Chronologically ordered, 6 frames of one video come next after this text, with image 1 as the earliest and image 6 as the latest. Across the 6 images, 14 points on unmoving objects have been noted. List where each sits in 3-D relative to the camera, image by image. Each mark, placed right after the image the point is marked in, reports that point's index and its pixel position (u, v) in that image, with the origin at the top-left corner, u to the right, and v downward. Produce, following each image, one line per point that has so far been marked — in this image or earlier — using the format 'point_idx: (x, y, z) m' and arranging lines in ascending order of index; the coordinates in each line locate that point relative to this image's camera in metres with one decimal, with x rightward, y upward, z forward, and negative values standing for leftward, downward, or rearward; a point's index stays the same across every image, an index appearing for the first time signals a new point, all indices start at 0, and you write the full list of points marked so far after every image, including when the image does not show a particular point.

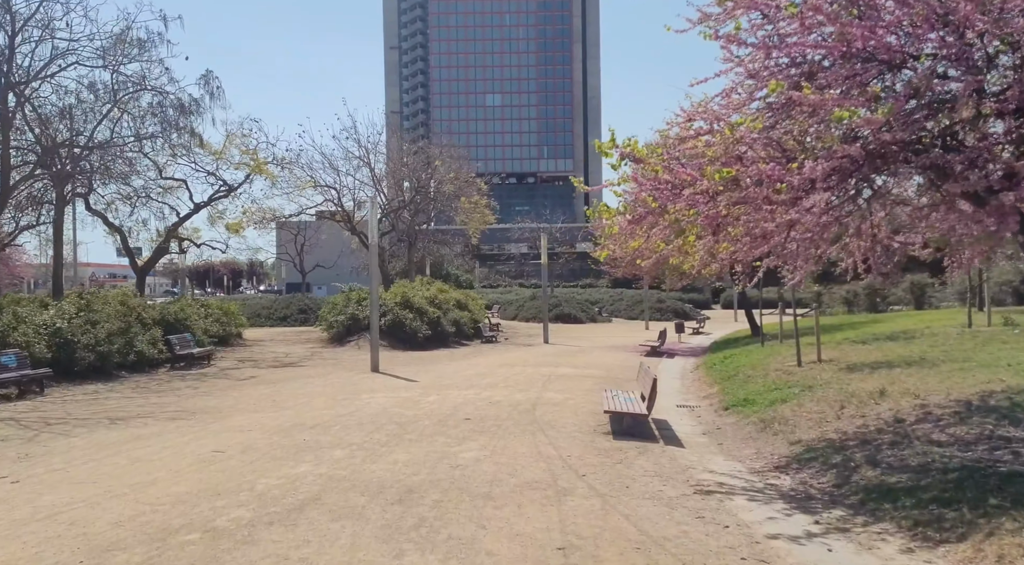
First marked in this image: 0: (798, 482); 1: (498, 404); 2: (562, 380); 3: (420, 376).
0: (+2.6, -1.8, +6.9) m
1: (-0.2, -1.9, +12.2) m
2: (+1.0, -2.0, +15.5) m
3: (-2.0, -2.1, +16.7) m
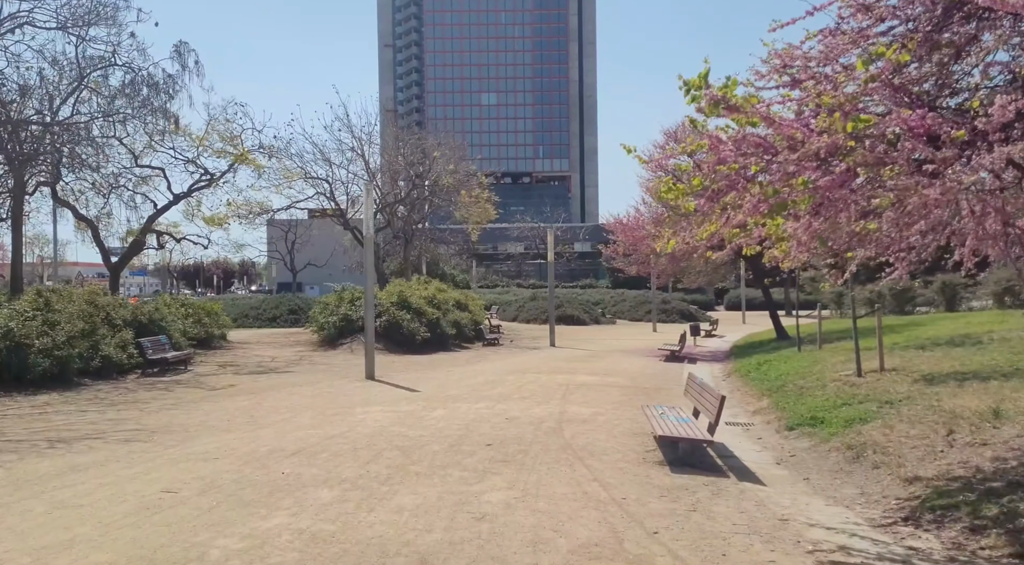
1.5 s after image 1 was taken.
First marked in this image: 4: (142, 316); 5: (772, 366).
0: (+2.9, -1.8, +5.1) m
1: (+0.1, -1.9, +10.3) m
2: (+1.3, -1.9, +13.7) m
3: (-1.8, -2.0, +14.8) m
4: (-9.1, -0.8, +18.8) m
5: (+5.3, -1.7, +15.6) m
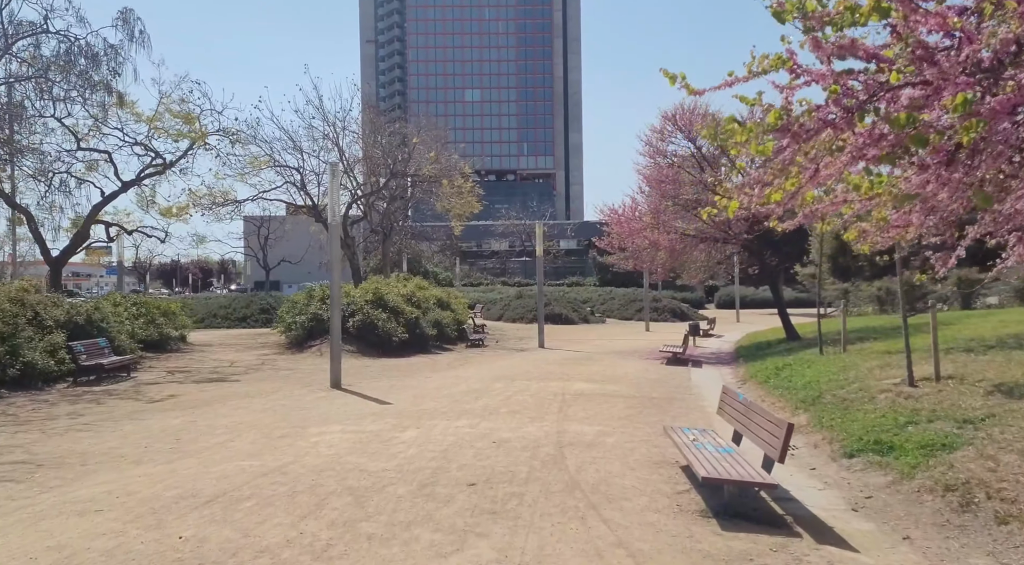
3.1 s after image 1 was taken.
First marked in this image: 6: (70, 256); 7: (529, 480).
0: (+2.9, -1.7, +3.1) m
1: (-0.1, -1.8, +8.3) m
2: (+1.1, -1.8, +11.7) m
3: (-2.0, -1.9, +12.8) m
4: (-9.4, -0.7, +16.6) m
5: (+5.1, -1.6, +13.7) m
6: (-11.5, +0.7, +19.8) m
7: (+0.1, -1.7, +6.6) m
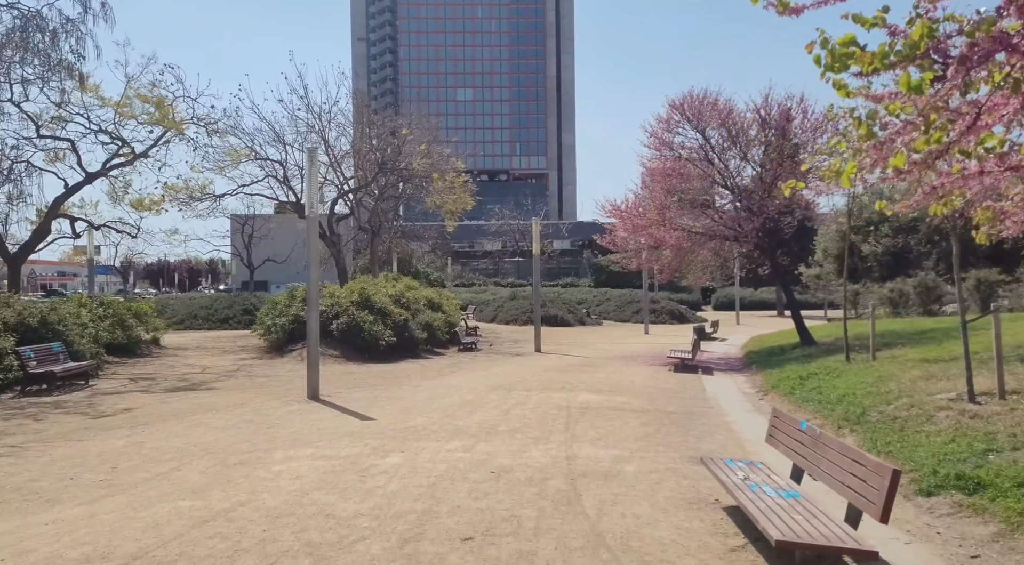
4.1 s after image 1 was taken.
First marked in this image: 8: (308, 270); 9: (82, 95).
0: (+3.0, -1.6, +1.8) m
1: (0.0, -1.8, +6.9) m
2: (+1.1, -1.8, +10.3) m
3: (-2.0, -1.9, +11.3) m
4: (-9.5, -0.7, +15.1) m
5: (+5.0, -1.6, +12.3) m
6: (-11.6, +0.7, +18.3) m
7: (+0.2, -1.7, +5.2) m
8: (-3.4, +0.2, +12.6) m
9: (-9.8, +4.3, +17.3) m
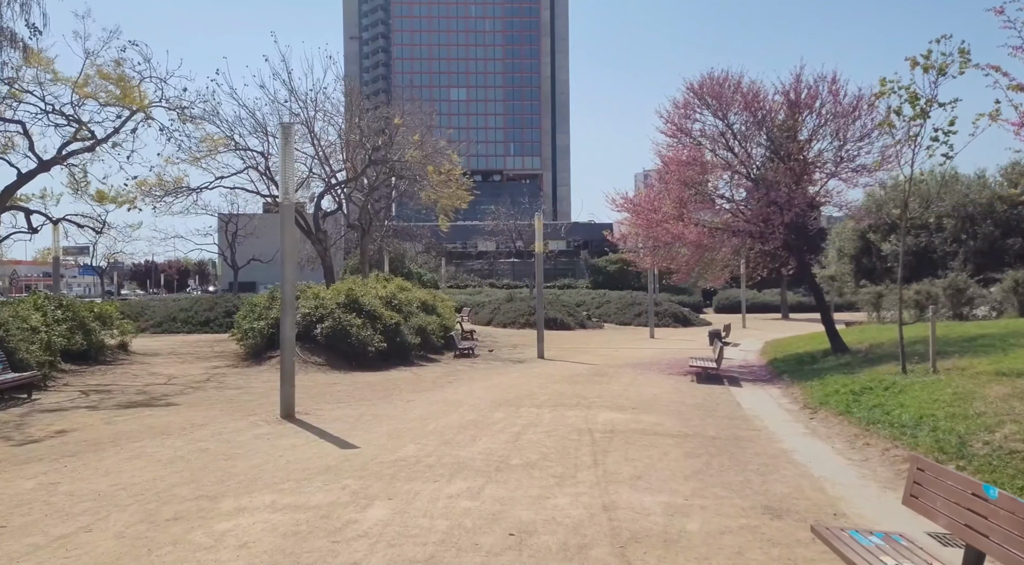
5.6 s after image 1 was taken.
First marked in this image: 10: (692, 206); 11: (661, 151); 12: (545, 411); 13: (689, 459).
0: (+3.2, -1.6, -0.1) m
1: (+0.2, -1.8, +5.1) m
2: (+1.2, -1.8, +8.5) m
3: (-1.9, -1.9, +9.5) m
4: (-9.4, -0.7, +13.2) m
5: (+5.2, -1.6, +10.5) m
6: (-11.5, +0.7, +16.3) m
7: (+0.4, -1.7, +3.4) m
8: (-3.3, +0.2, +10.7) m
9: (-9.7, +4.3, +15.4) m
10: (+4.3, +1.8, +18.3) m
11: (+3.8, +3.3, +19.2) m
12: (+0.5, -1.9, +11.1) m
13: (+1.8, -1.8, +7.9) m
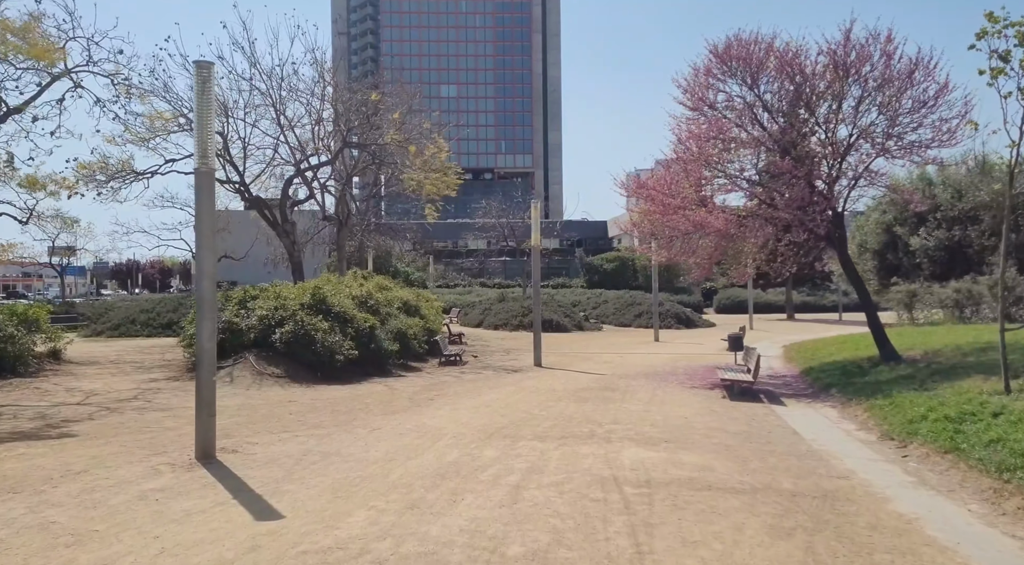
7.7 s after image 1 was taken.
0: (+3.3, -1.5, -2.7) m
1: (+0.2, -1.7, +2.4) m
2: (+1.2, -1.7, +5.8) m
3: (-1.9, -1.8, +6.7) m
4: (-9.5, -0.6, +10.3) m
5: (+5.1, -1.6, +7.9) m
6: (-11.6, +0.8, +13.5) m
7: (+0.4, -1.6, +0.7) m
8: (-3.3, +0.3, +8.0) m
9: (-9.8, +4.3, +12.5) m
10: (+4.2, +1.9, +15.6) m
11: (+3.6, +3.4, +16.5) m
12: (+0.4, -1.8, +8.4) m
13: (+1.8, -1.8, +5.2) m
